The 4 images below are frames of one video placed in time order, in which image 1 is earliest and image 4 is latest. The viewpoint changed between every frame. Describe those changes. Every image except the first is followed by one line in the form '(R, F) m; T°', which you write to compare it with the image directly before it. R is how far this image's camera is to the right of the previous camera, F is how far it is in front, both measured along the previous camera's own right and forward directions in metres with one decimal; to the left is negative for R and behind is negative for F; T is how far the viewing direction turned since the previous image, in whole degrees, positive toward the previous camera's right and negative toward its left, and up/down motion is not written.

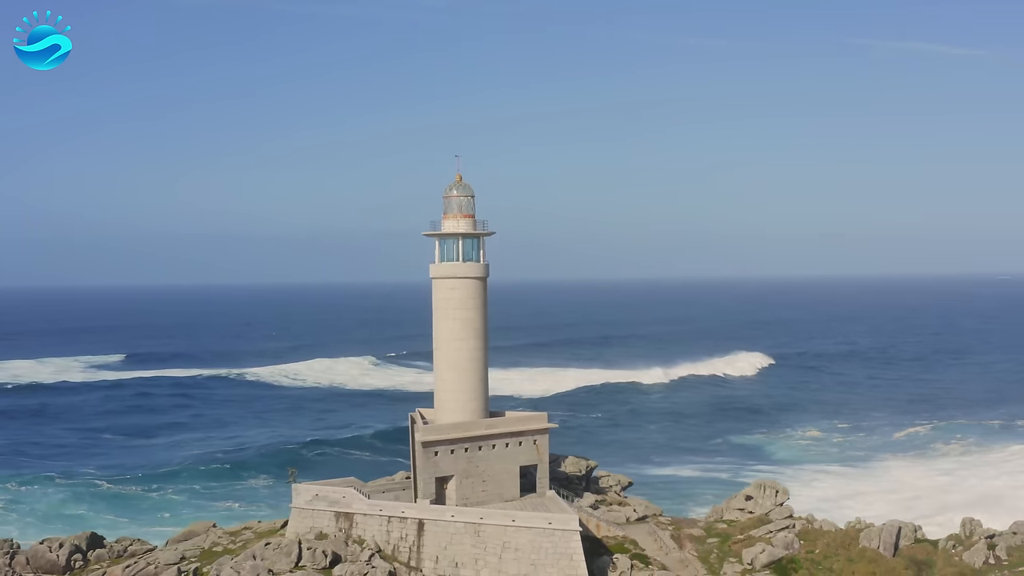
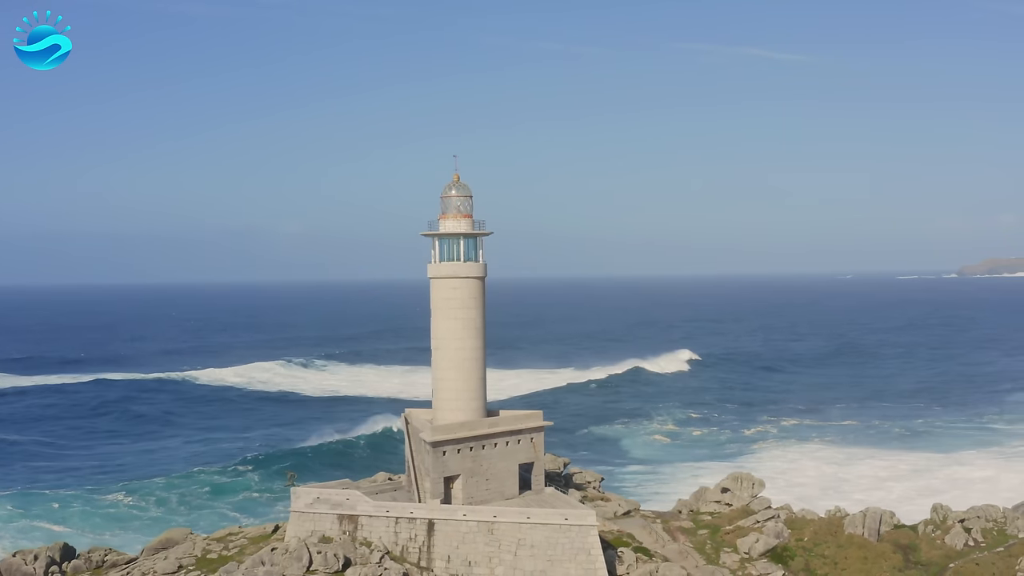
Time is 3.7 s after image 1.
(-1.4, 0.0) m; +6°
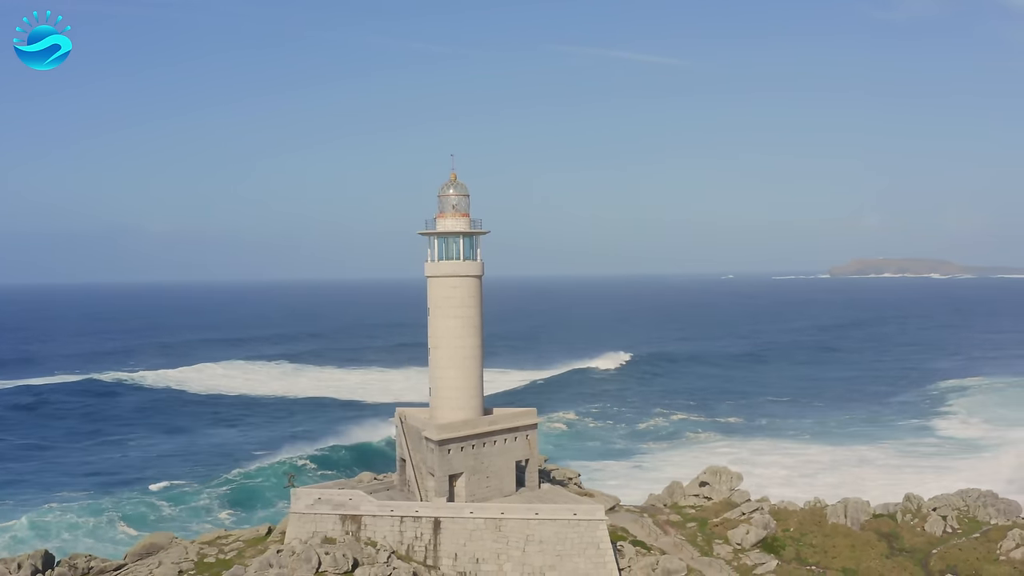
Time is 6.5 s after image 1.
(-1.1, -0.1) m; +4°
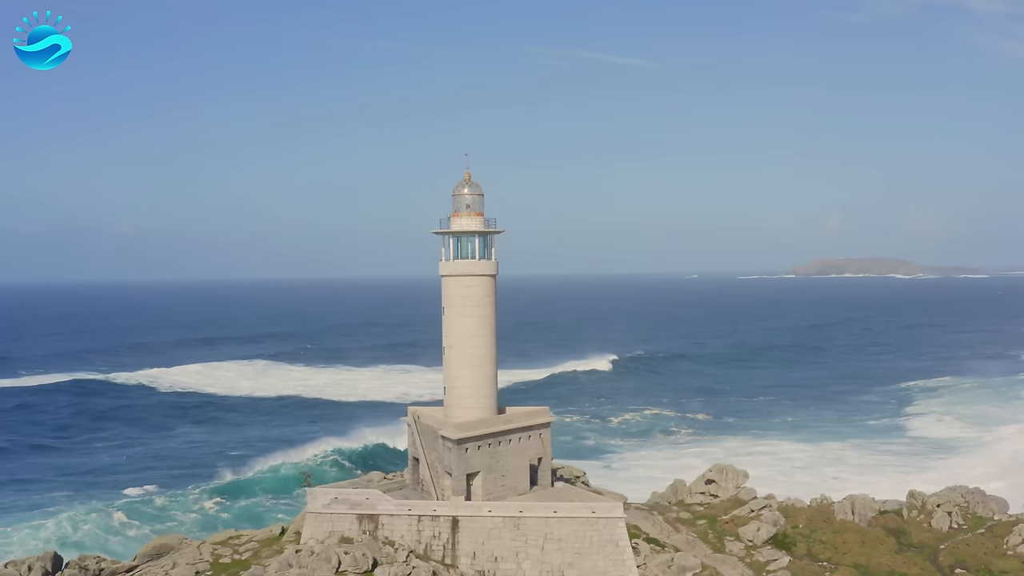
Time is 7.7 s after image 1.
(-0.6, -0.1) m; +1°
